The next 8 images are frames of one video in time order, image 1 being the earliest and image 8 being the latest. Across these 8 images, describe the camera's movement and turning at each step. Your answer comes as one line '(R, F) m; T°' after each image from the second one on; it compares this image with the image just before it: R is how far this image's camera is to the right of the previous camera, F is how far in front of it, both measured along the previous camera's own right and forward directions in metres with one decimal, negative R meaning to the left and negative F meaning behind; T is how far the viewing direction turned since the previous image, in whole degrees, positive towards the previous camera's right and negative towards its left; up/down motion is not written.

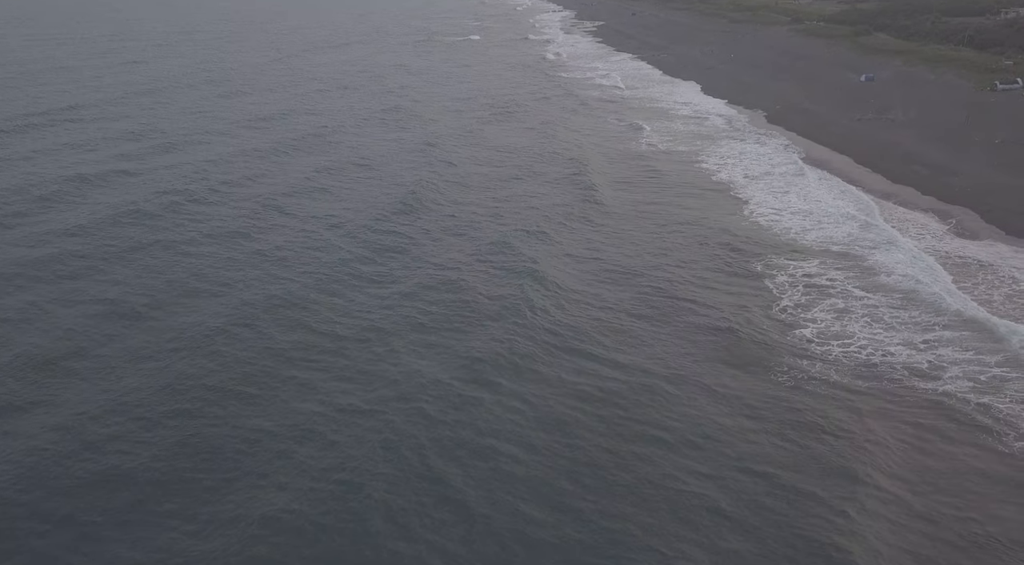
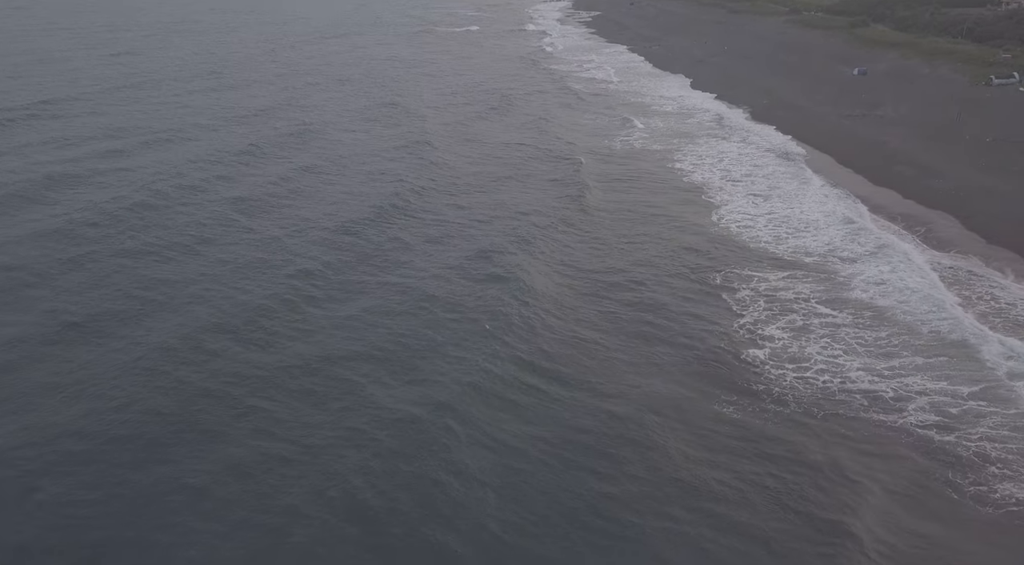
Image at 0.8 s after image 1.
(+2.4, +1.9) m; -2°
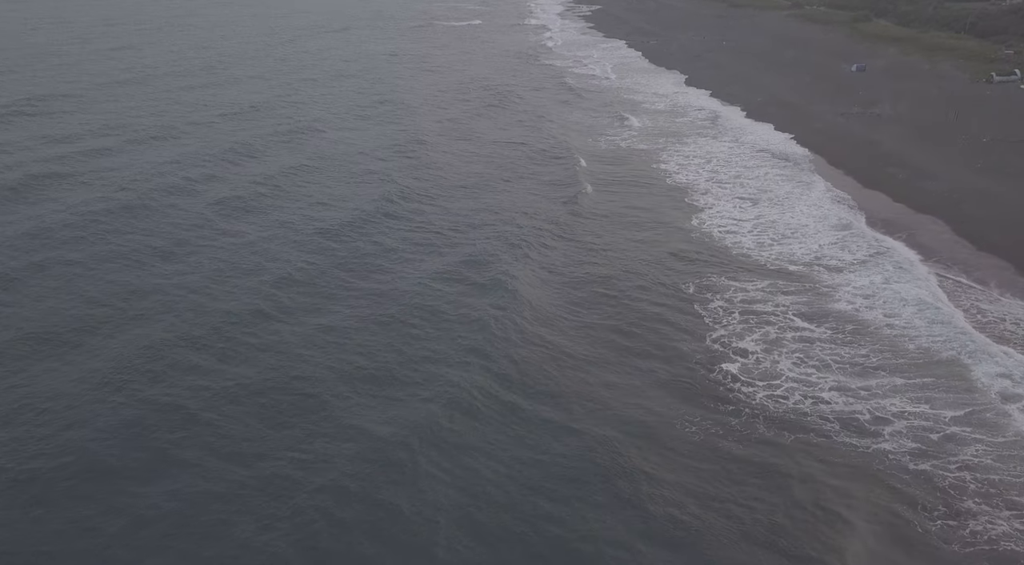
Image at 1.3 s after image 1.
(+1.5, +1.3) m; -1°
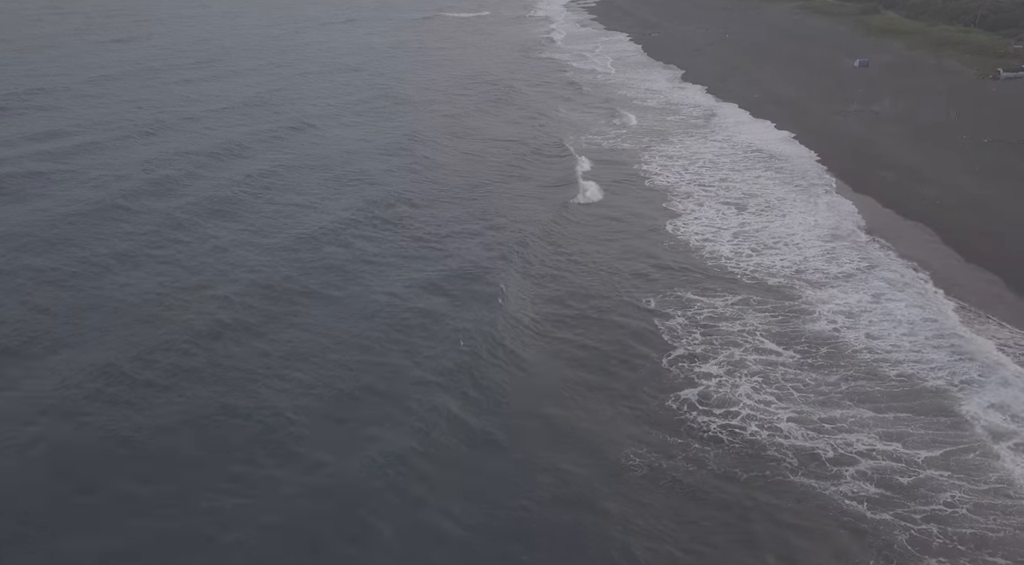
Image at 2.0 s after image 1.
(+2.1, +1.9) m; -2°
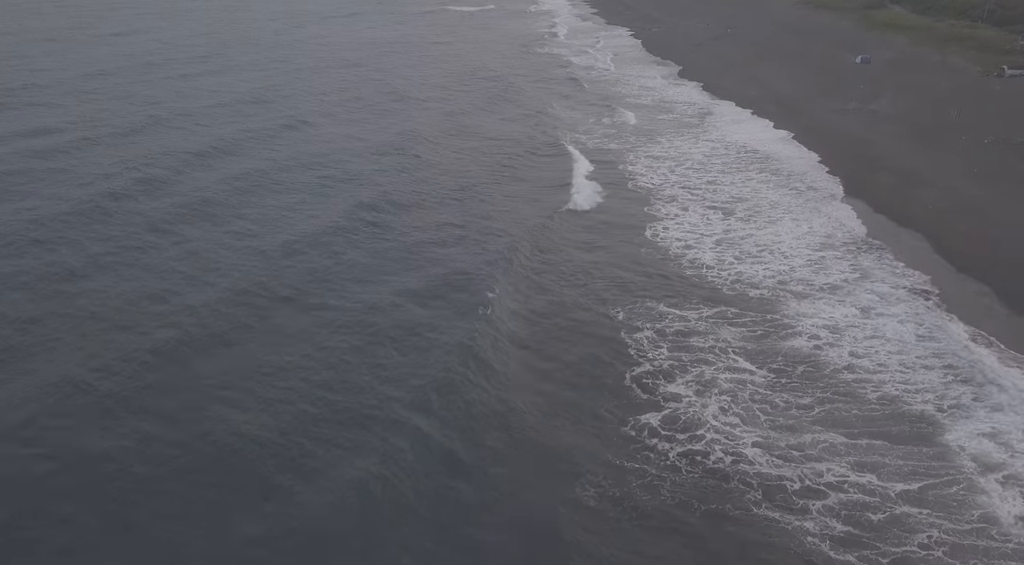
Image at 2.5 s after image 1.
(+1.5, +1.4) m; -2°
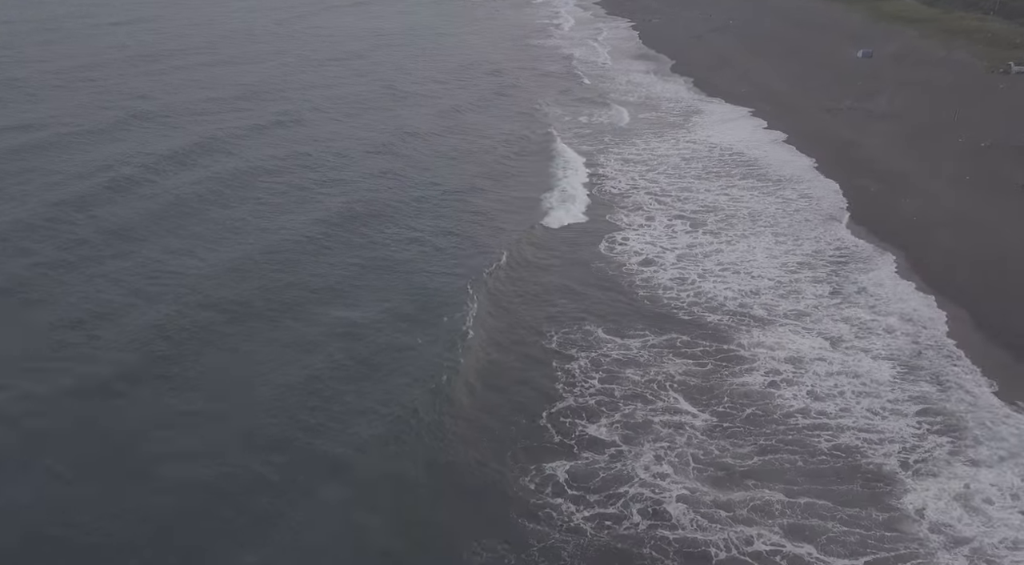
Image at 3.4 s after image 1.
(+2.6, +2.5) m; -3°
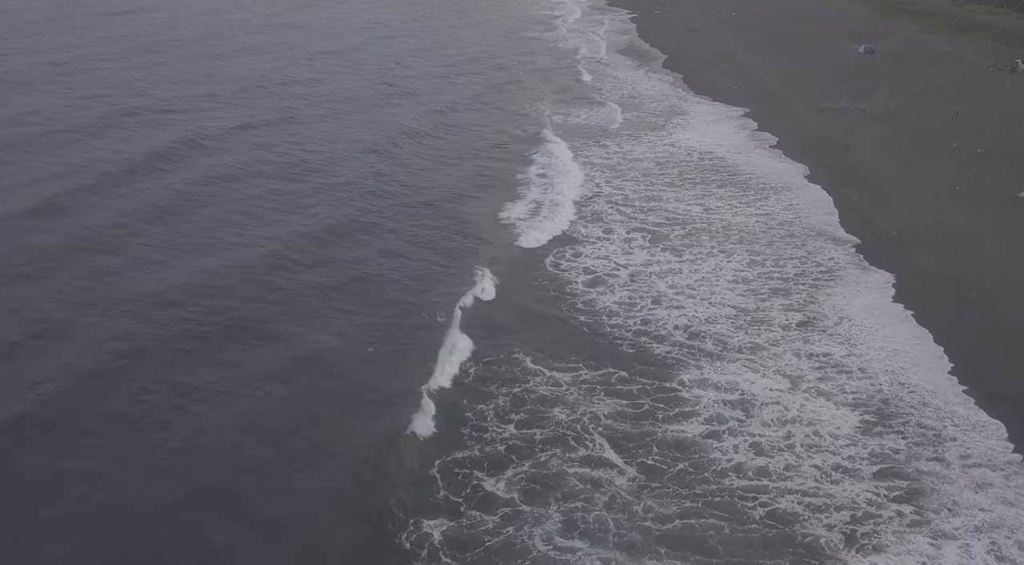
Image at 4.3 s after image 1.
(+2.4, +2.4) m; -3°
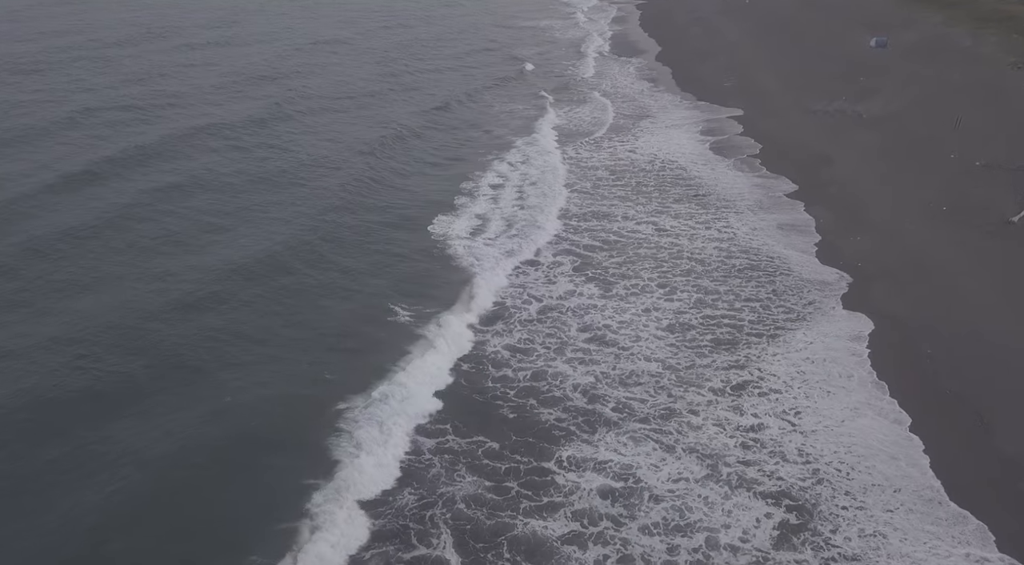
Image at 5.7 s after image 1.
(+3.3, +3.5) m; -5°
